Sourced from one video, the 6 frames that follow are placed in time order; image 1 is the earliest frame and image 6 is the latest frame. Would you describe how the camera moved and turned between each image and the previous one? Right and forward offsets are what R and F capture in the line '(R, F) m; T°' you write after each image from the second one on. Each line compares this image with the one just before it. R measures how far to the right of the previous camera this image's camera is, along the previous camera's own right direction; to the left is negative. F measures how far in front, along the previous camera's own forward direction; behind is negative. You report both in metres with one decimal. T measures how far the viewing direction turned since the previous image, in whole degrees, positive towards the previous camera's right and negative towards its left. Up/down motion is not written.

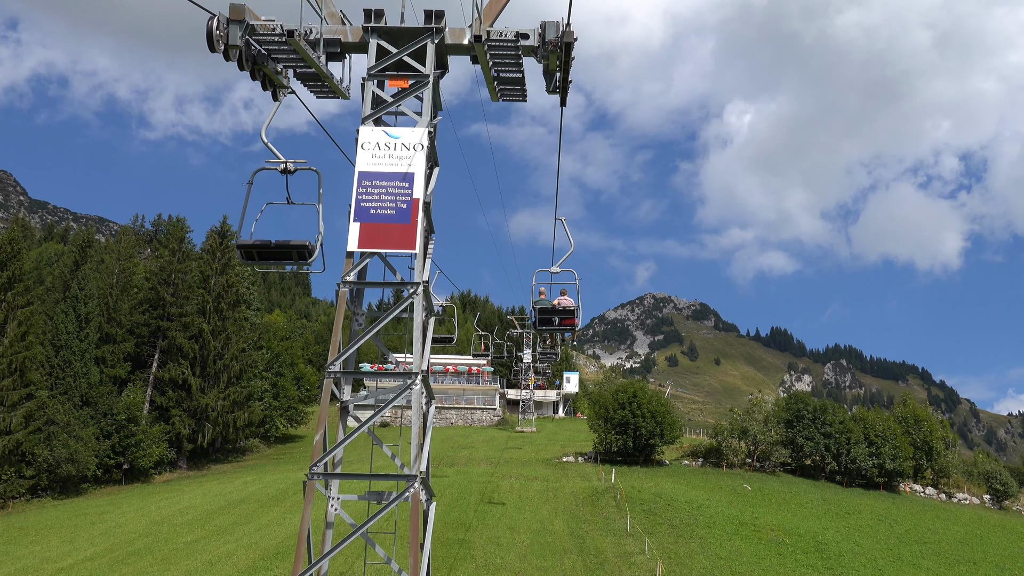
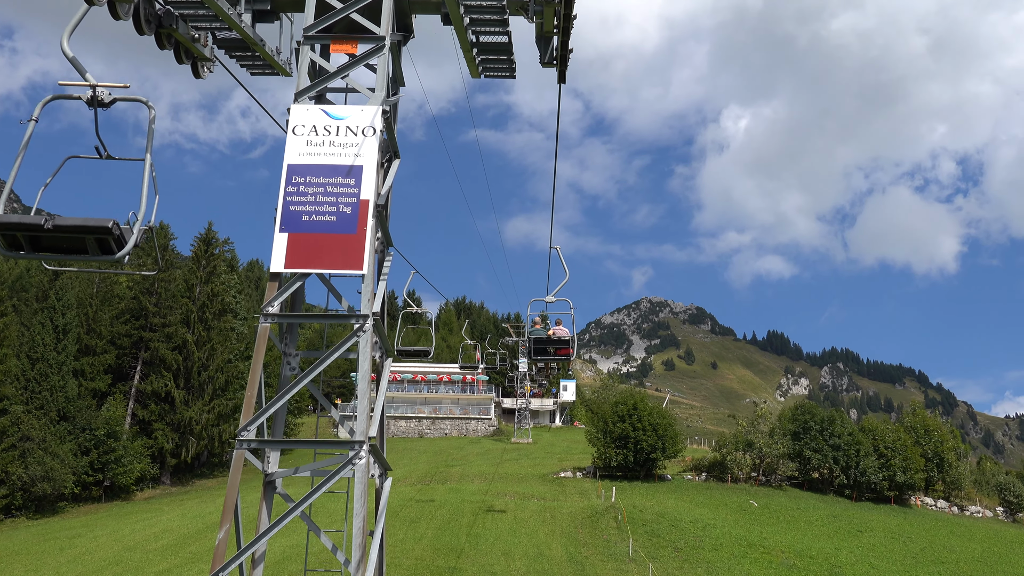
(+0.1, +1.6) m; 0°
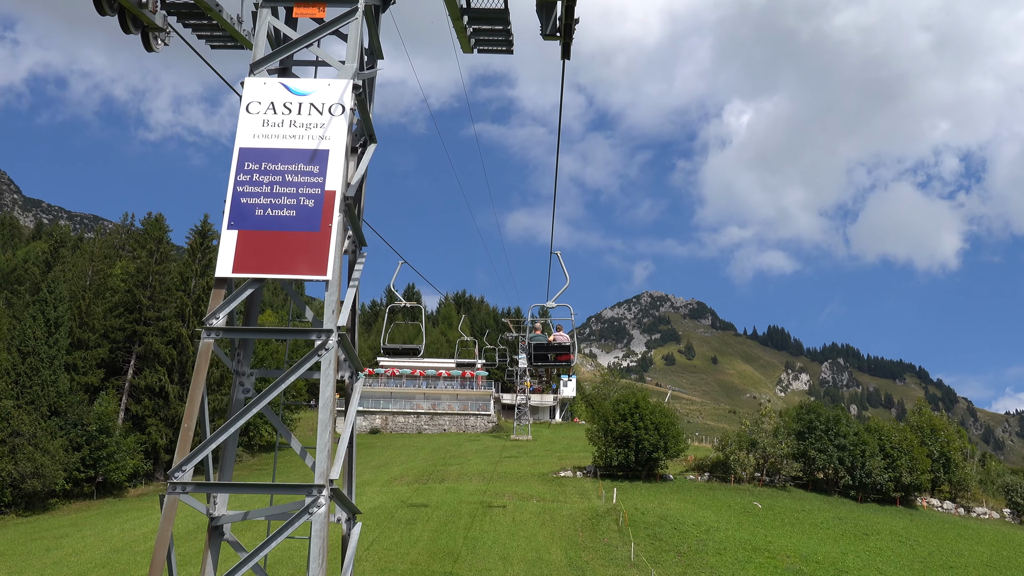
(0.0, +0.8) m; 0°
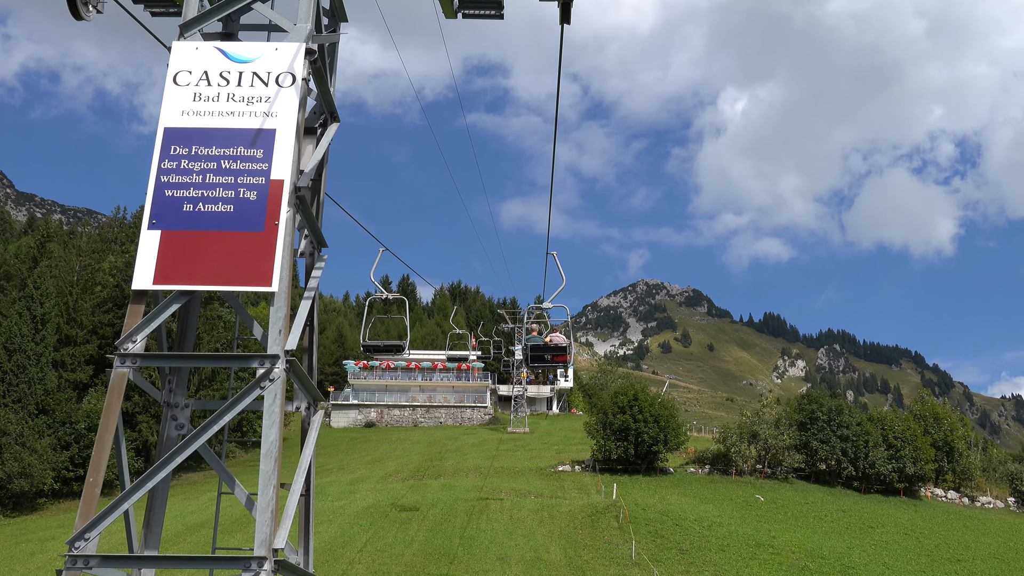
(0.0, +0.8) m; 0°
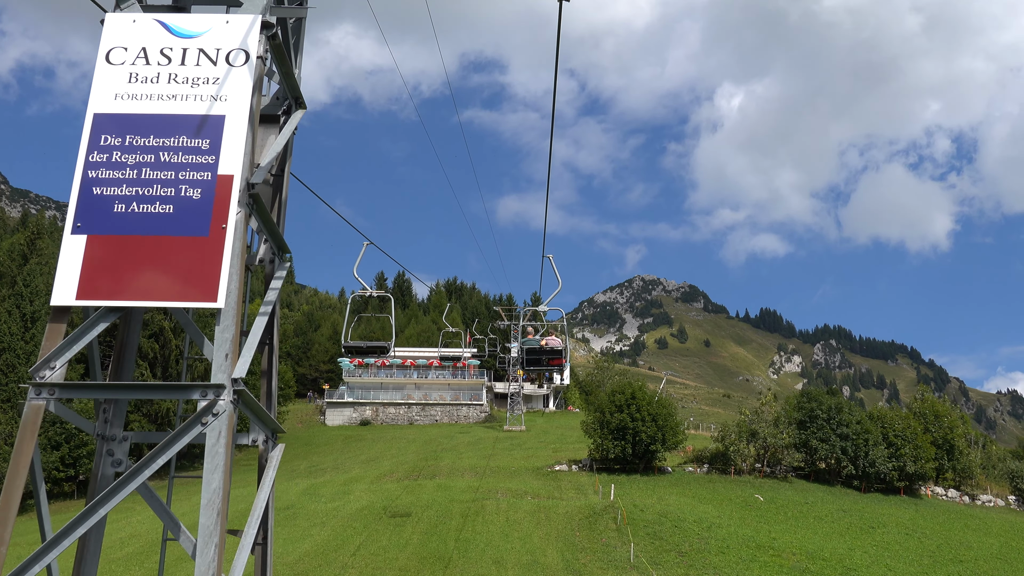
(0.0, +0.5) m; 0°
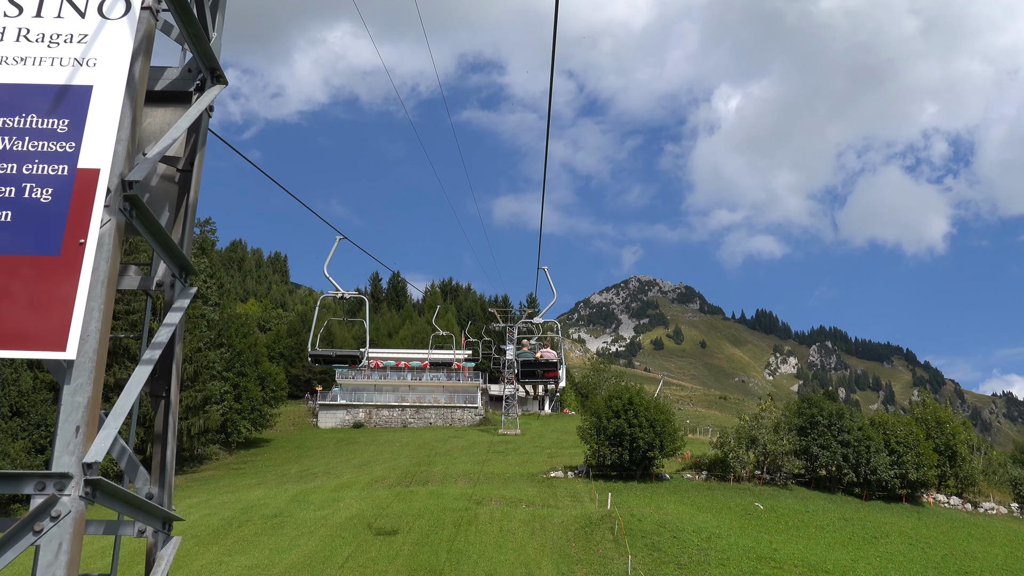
(+0.1, +0.8) m; 0°
